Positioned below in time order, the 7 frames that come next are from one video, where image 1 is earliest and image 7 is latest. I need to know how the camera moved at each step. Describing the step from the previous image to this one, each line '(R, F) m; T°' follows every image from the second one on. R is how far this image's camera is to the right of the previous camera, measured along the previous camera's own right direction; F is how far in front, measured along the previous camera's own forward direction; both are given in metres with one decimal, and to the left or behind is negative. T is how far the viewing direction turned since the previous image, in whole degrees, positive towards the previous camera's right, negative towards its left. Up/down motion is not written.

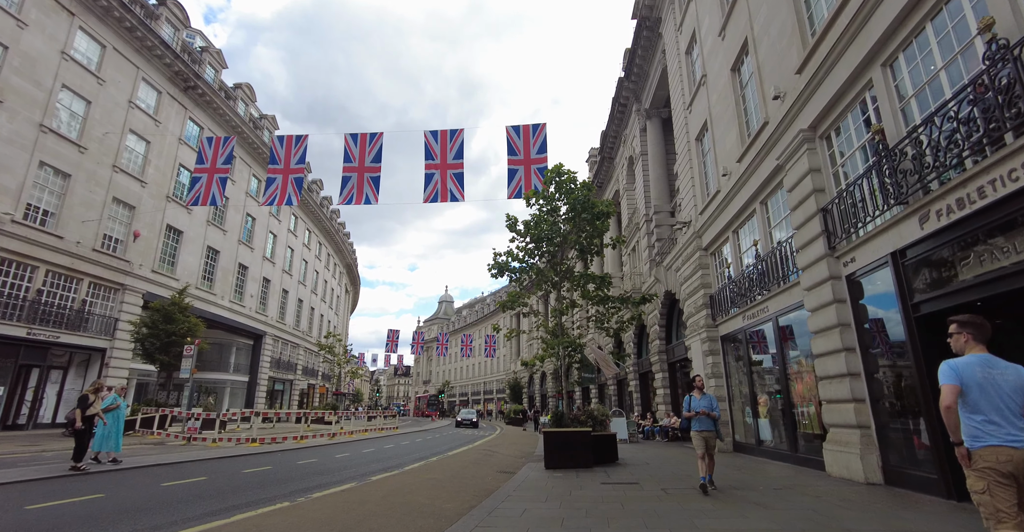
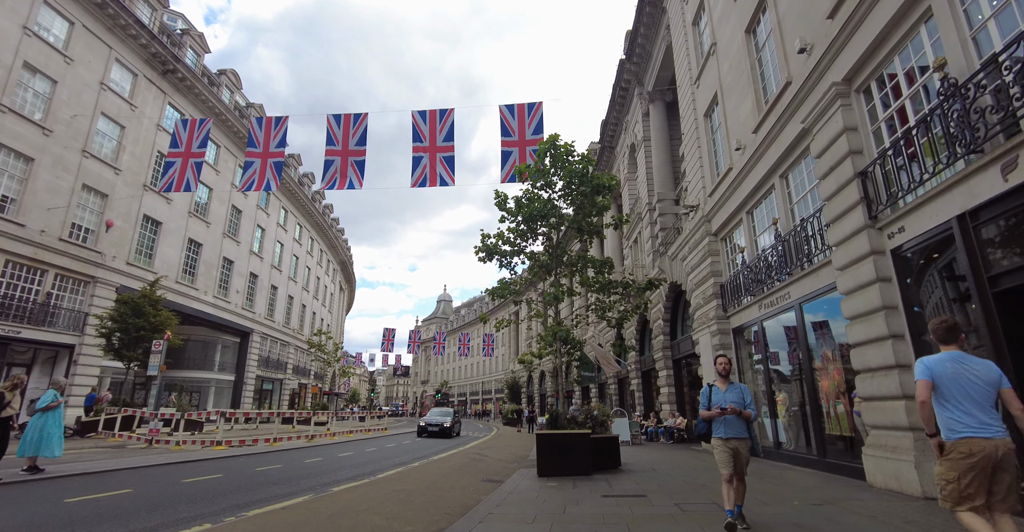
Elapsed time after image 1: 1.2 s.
(+0.2, +1.4) m; 0°
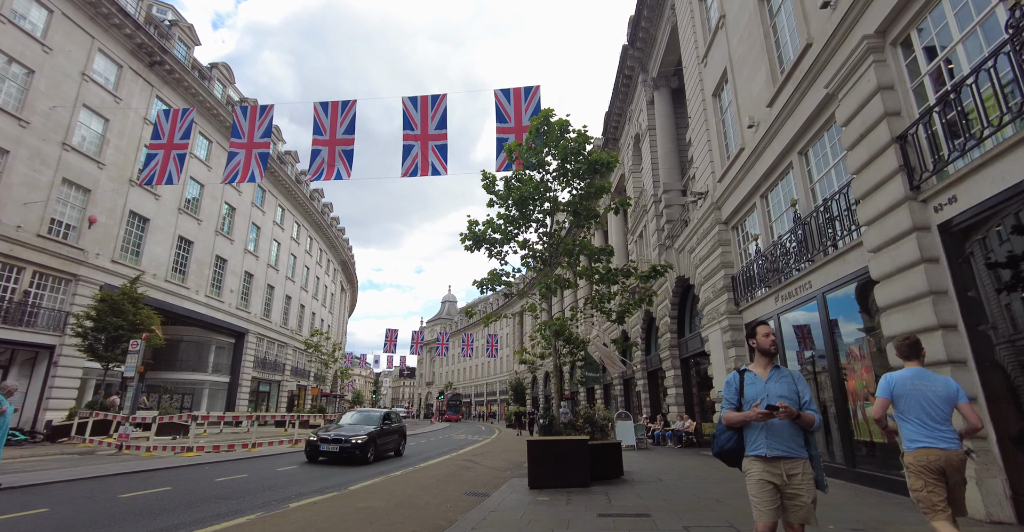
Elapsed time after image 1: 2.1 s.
(+0.3, +1.1) m; -1°
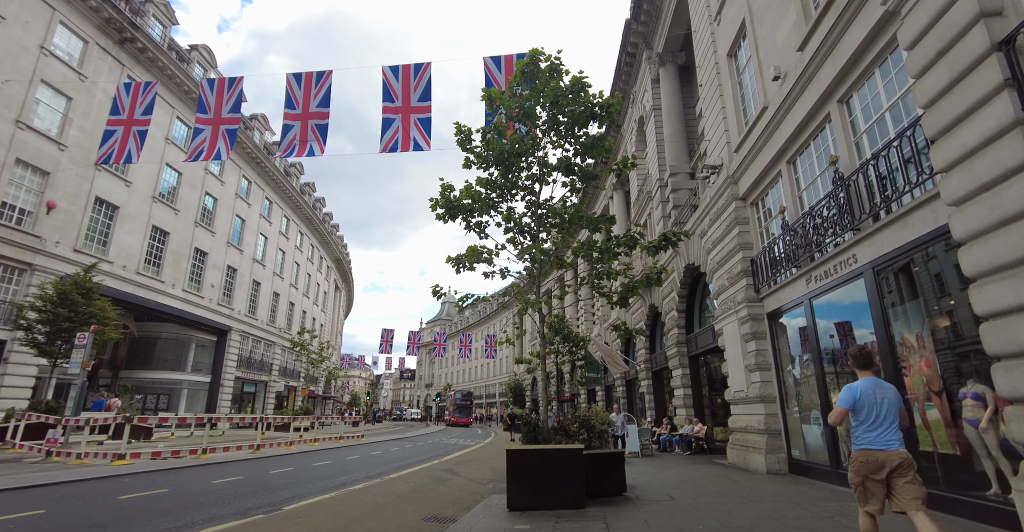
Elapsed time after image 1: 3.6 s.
(+0.4, +1.8) m; 0°
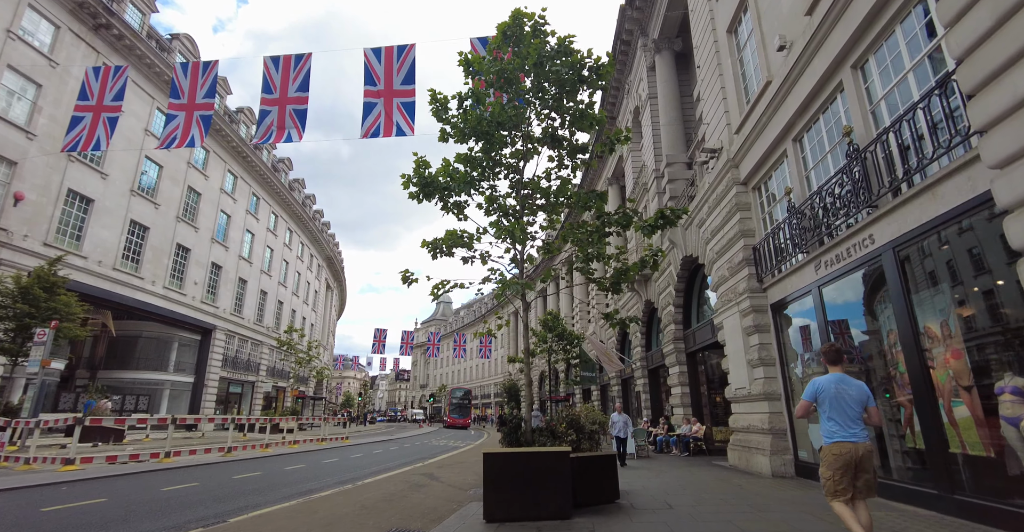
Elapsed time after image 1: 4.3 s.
(+0.2, +0.8) m; 0°
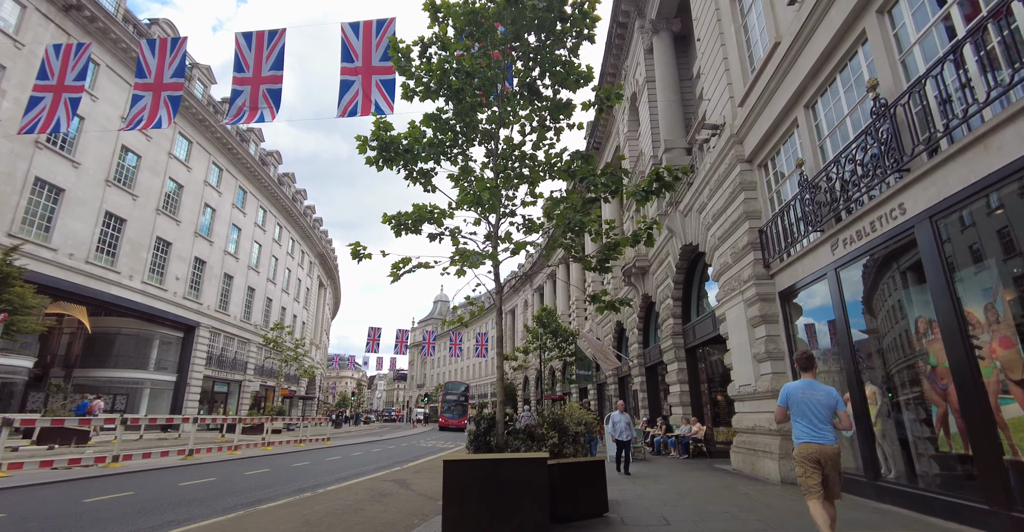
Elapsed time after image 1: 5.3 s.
(+0.3, +1.0) m; 0°
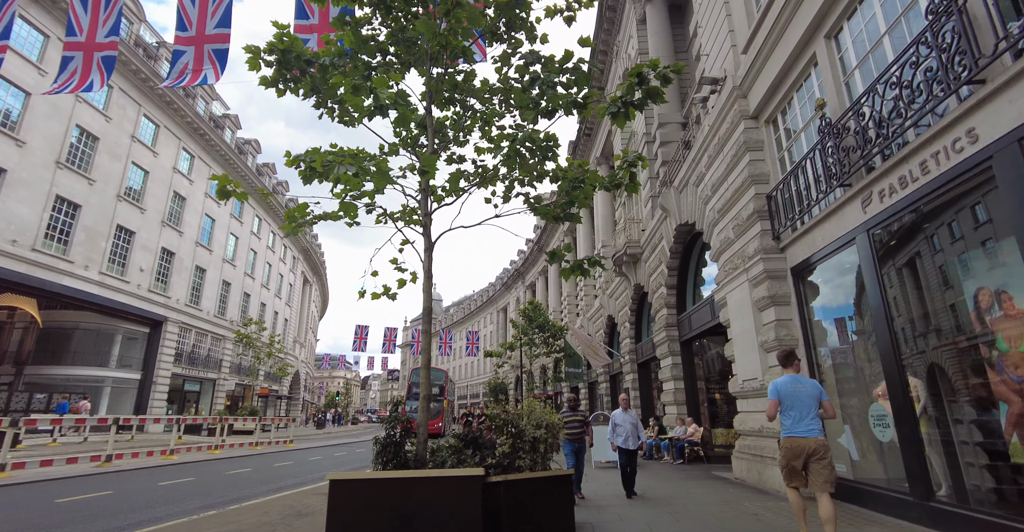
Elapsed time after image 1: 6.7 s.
(+0.6, +1.6) m; 0°
